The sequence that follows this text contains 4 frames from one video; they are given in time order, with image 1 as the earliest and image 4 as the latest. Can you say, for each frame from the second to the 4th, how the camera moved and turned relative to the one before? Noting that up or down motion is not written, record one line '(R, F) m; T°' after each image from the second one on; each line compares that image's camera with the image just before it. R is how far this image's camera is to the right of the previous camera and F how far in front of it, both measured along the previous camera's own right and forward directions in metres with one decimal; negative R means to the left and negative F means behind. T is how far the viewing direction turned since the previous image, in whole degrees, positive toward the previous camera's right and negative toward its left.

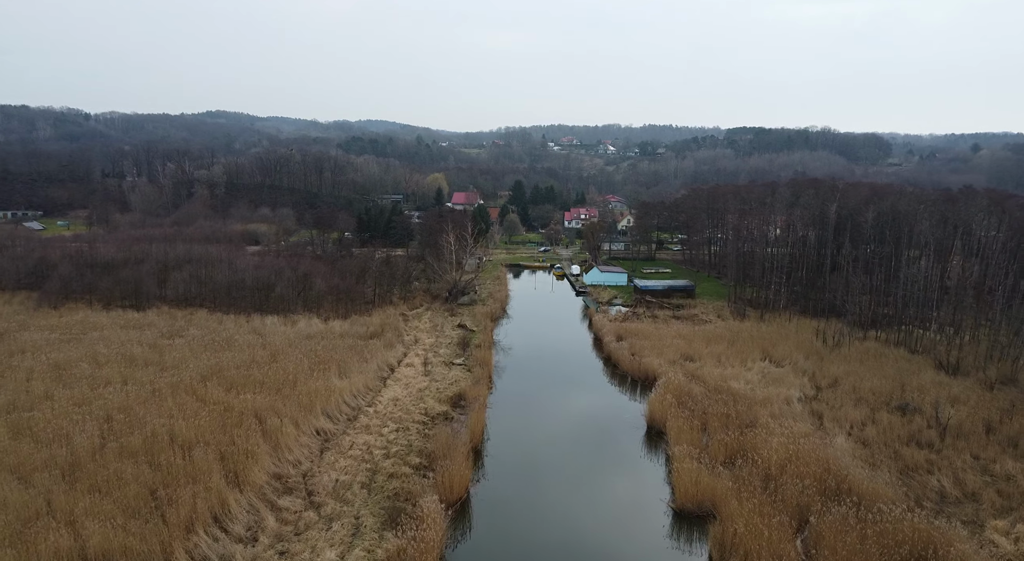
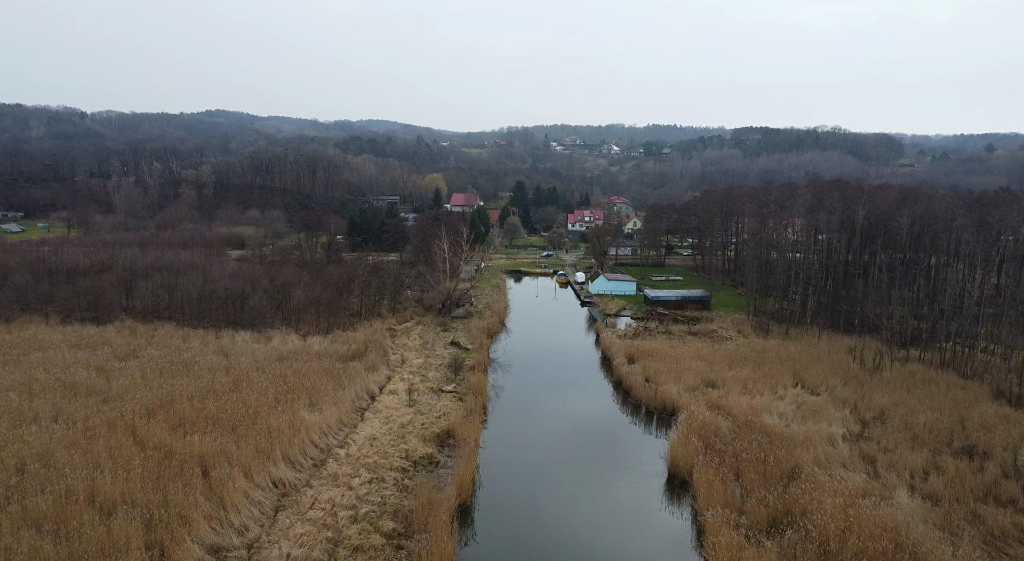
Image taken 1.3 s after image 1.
(+0.1, +2.3) m; 0°
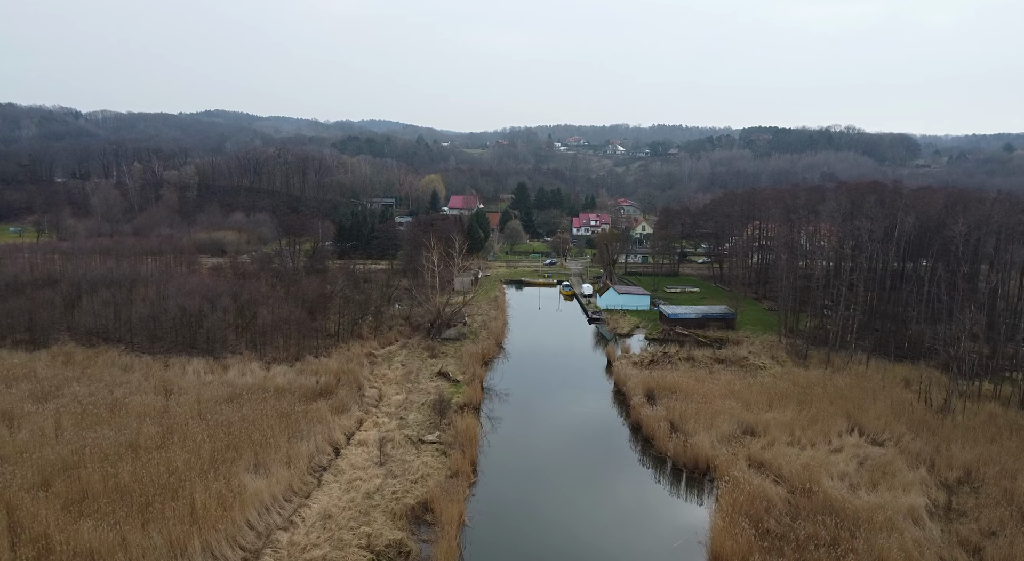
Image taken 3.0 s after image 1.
(+0.1, +3.0) m; 0°
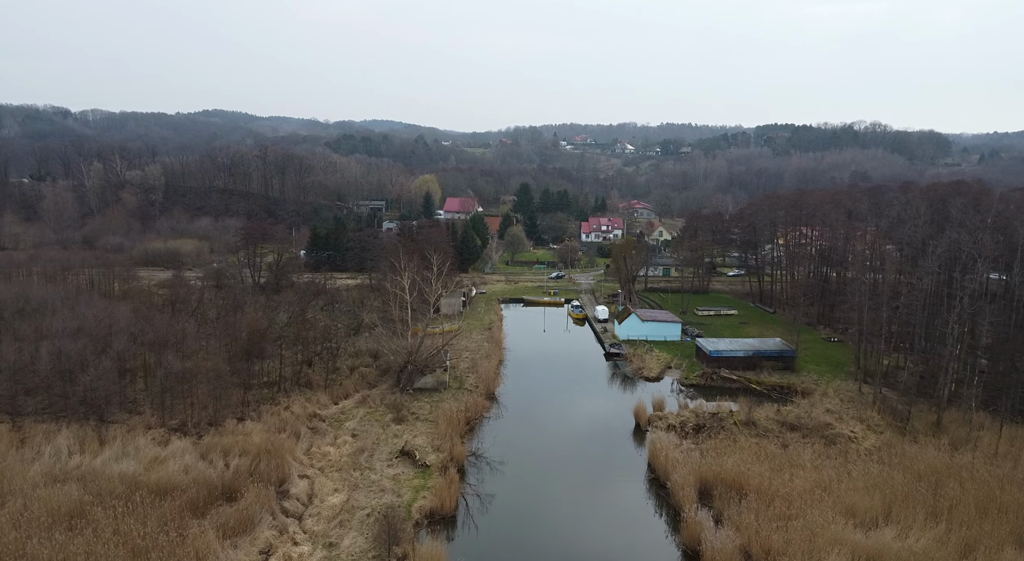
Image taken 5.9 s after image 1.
(+0.2, +5.2) m; 0°
